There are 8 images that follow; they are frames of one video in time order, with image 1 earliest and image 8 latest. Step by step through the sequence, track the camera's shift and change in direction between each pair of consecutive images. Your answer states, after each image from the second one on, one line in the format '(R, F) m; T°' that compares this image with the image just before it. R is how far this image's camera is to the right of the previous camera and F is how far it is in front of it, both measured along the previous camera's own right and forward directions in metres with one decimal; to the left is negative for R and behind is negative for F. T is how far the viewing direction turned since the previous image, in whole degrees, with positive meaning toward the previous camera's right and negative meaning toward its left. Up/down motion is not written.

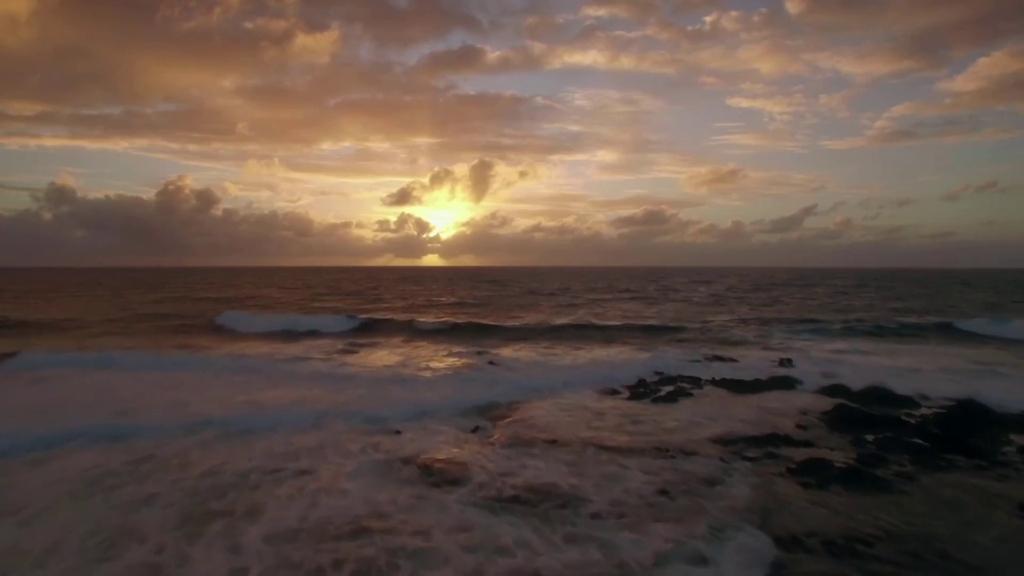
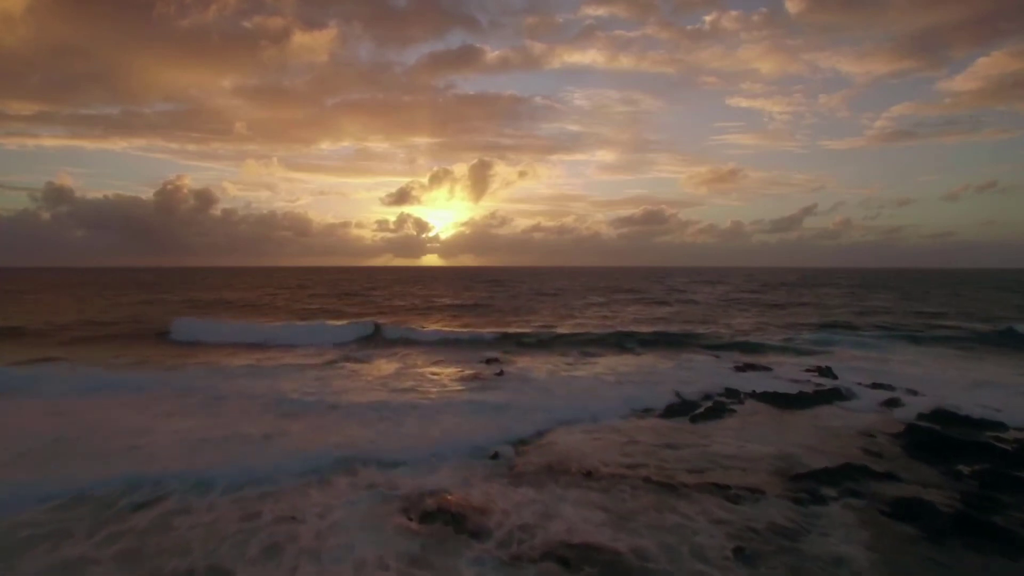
(-0.4, +1.7) m; 0°
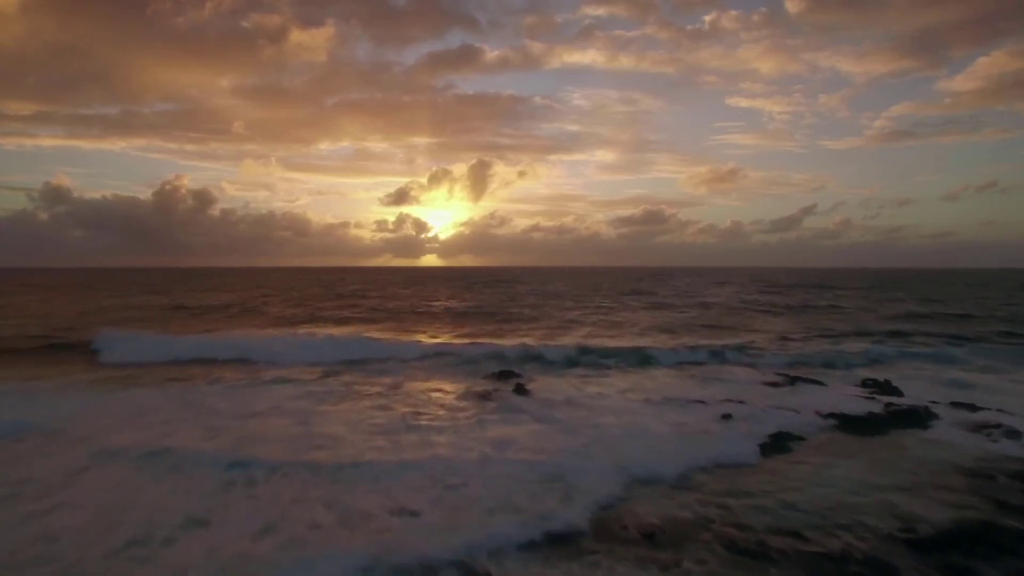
(-0.5, +2.0) m; 0°
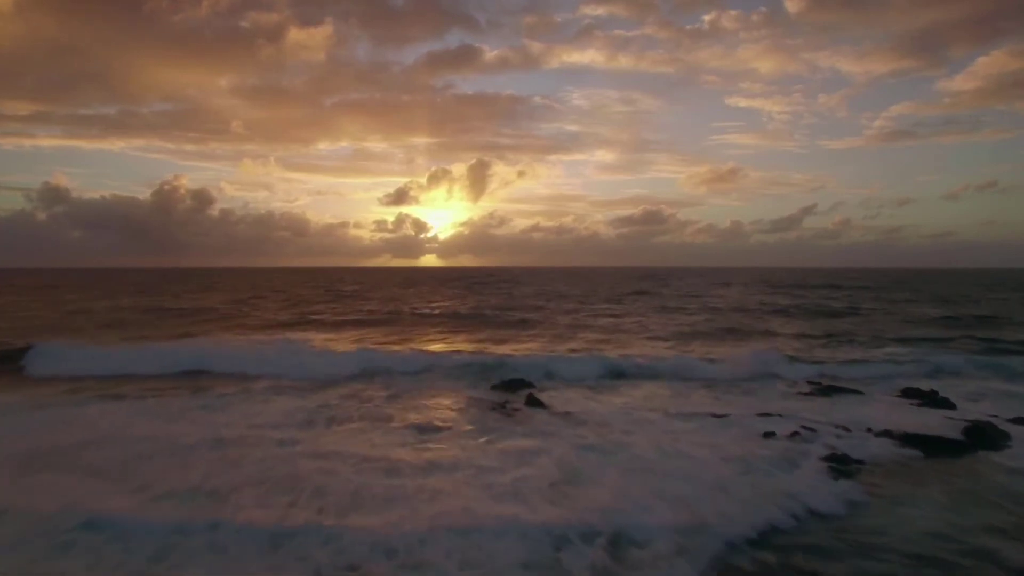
(-0.3, +1.4) m; 0°
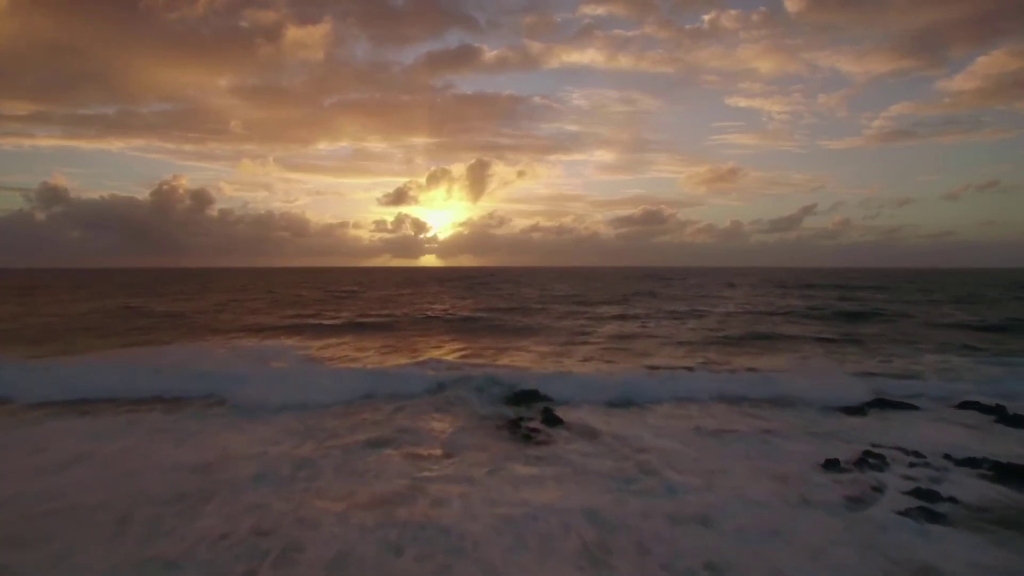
(-0.3, +1.6) m; 0°
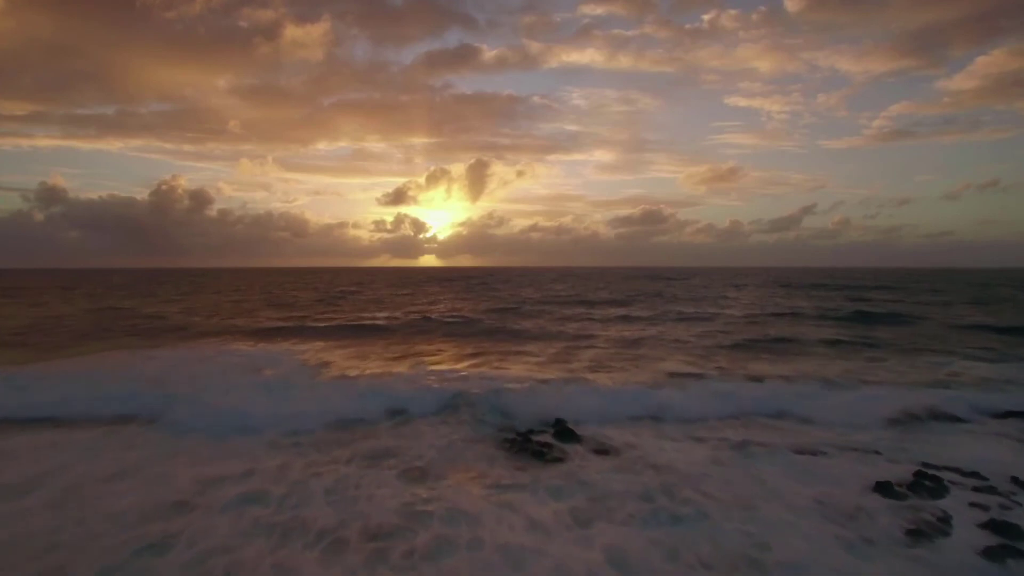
(-0.2, +1.2) m; 0°
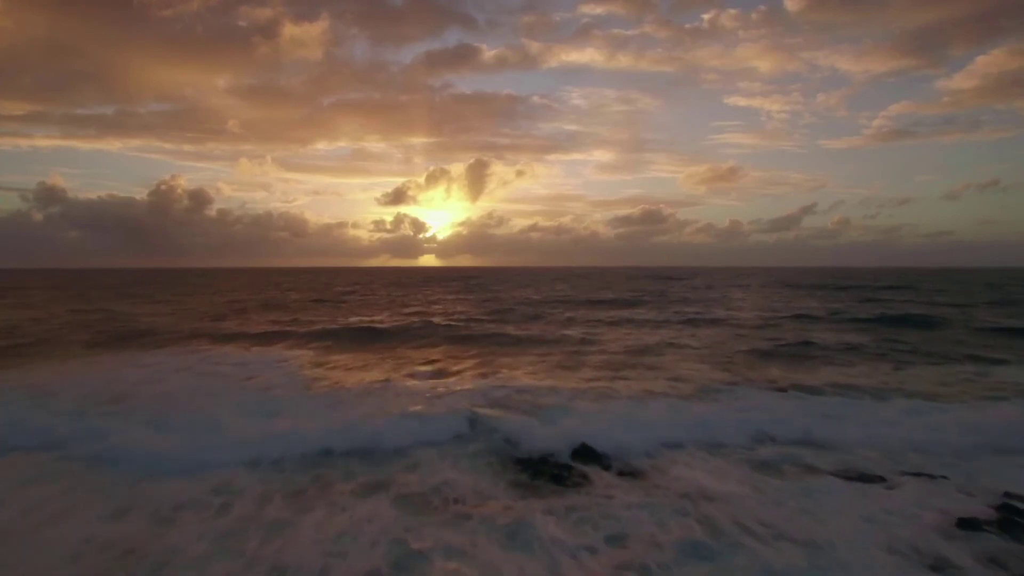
(-0.2, +1.0) m; 0°
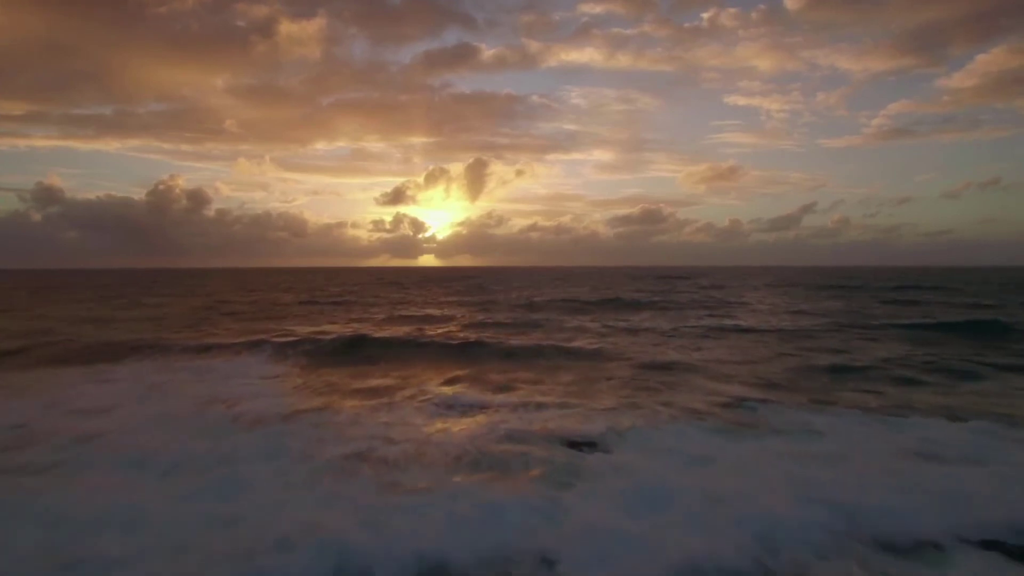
(-0.3, +1.9) m; 0°
